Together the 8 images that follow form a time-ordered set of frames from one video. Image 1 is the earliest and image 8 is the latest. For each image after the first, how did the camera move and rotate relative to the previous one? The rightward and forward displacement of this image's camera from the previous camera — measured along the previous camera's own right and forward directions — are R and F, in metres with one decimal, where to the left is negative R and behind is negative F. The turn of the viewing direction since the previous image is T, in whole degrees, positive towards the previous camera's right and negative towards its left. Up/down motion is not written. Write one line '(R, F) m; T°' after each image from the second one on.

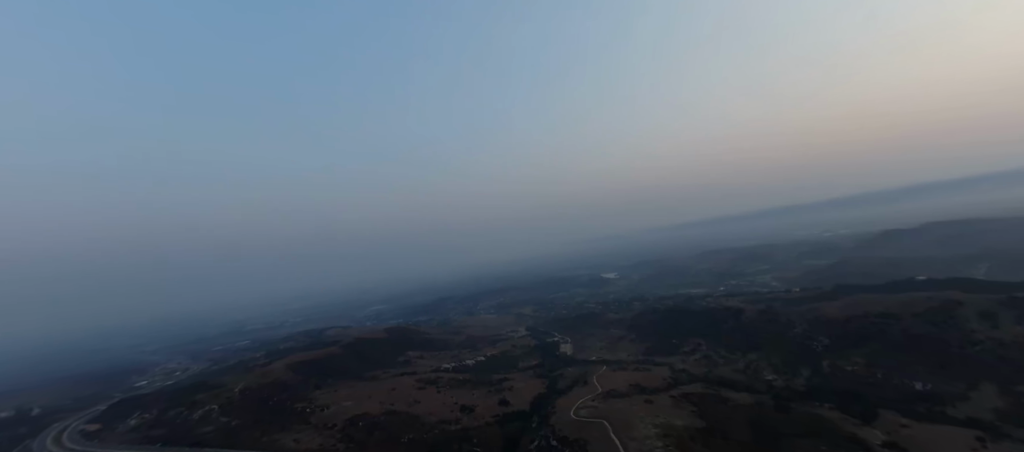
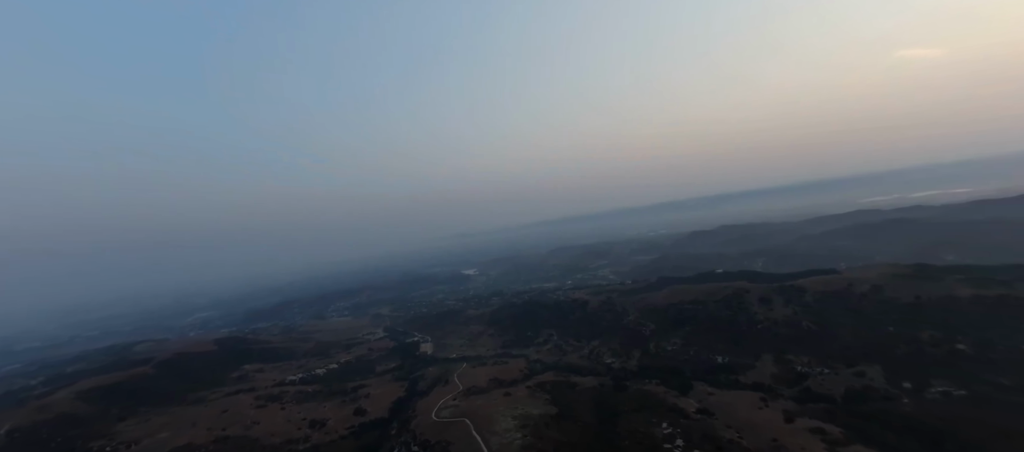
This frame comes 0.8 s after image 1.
(+7.6, +2.5) m; -18°
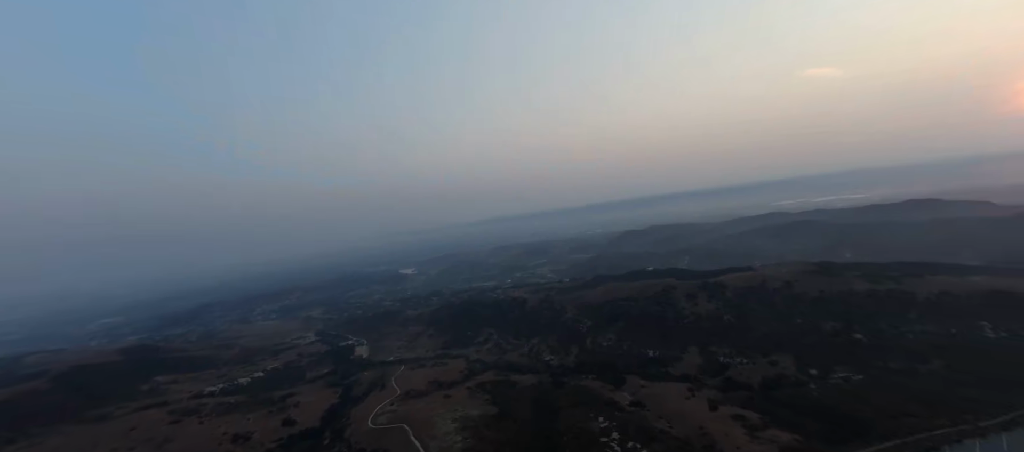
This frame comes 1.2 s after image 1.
(0.0, +0.1) m; +7°
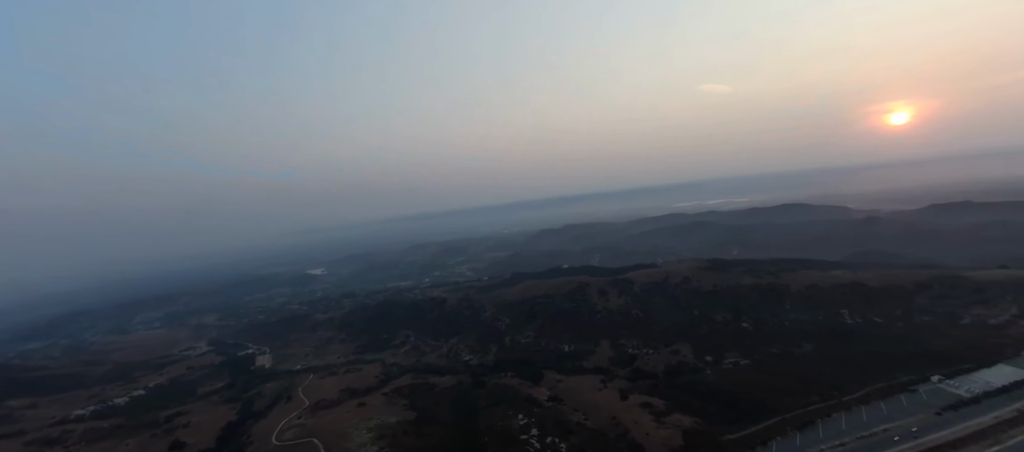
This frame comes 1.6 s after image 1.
(-0.1, +0.2) m; +10°
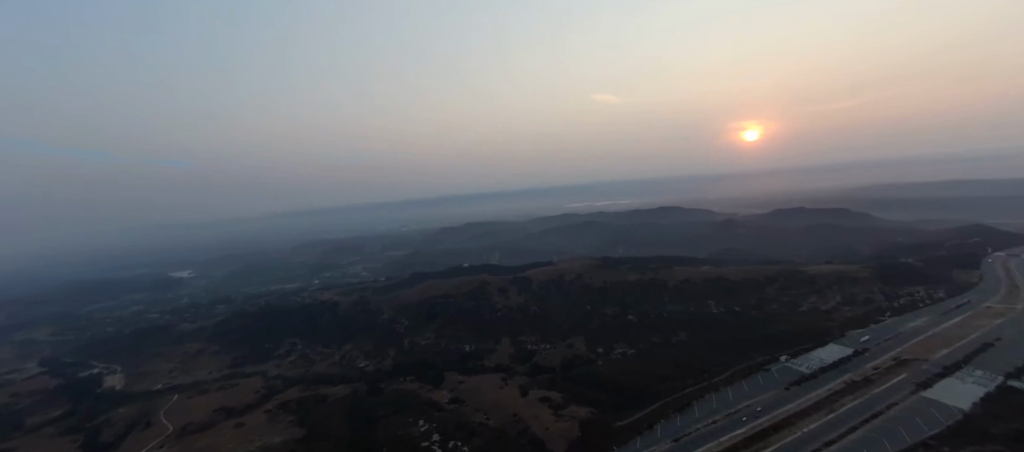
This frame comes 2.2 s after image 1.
(-0.1, +0.3) m; +12°
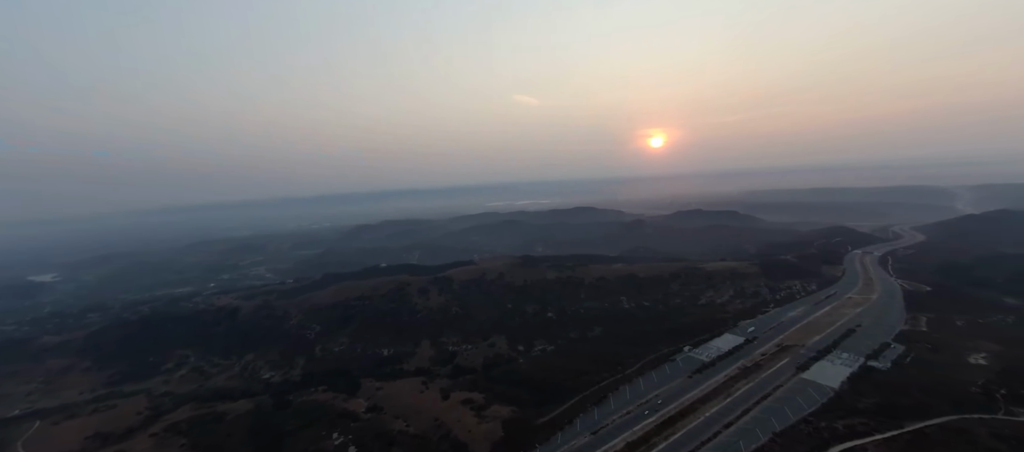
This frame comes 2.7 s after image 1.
(-0.1, +0.3) m; +10°
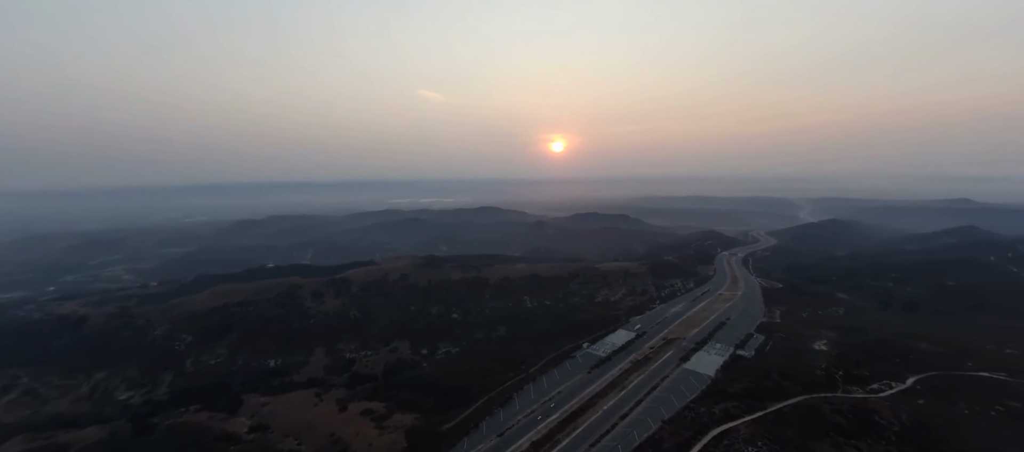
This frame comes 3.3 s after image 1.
(-0.2, +0.5) m; +12°
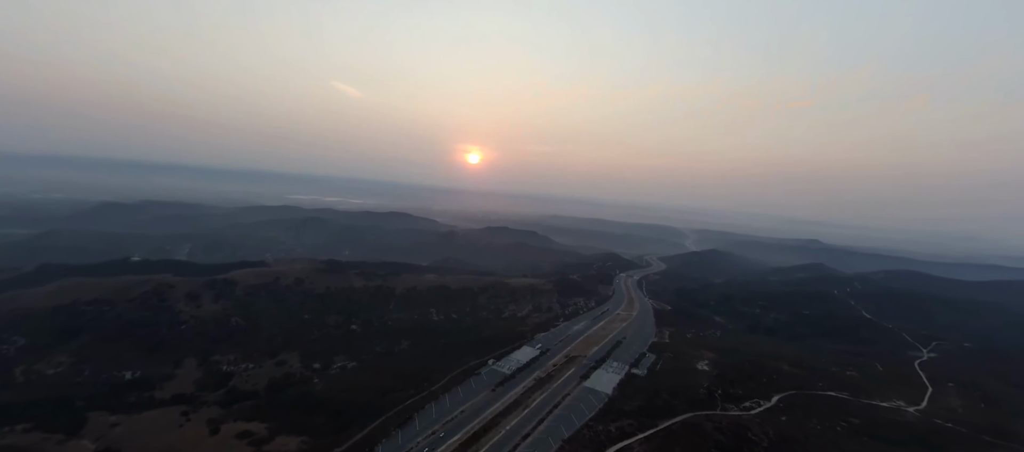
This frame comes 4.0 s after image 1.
(-0.3, +0.7) m; +11°
